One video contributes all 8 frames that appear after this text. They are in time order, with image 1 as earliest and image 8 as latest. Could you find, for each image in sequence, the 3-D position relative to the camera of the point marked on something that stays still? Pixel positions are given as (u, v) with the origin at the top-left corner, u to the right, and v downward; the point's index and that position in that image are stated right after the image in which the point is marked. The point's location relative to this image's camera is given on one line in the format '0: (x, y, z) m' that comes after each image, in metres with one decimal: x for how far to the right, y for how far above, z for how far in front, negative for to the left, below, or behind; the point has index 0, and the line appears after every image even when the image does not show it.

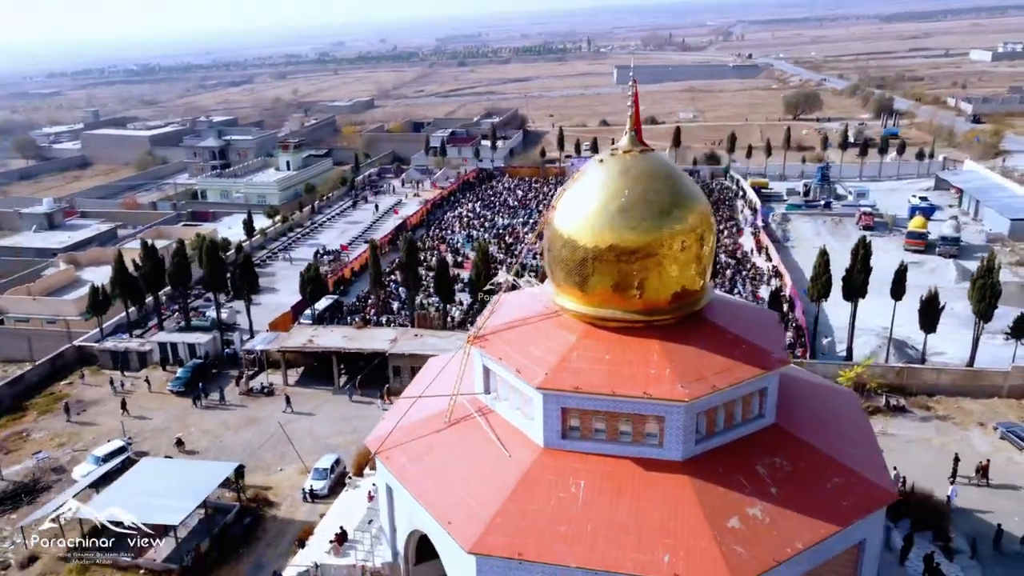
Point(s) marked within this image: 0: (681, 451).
0: (+2.9, -2.8, +13.8) m
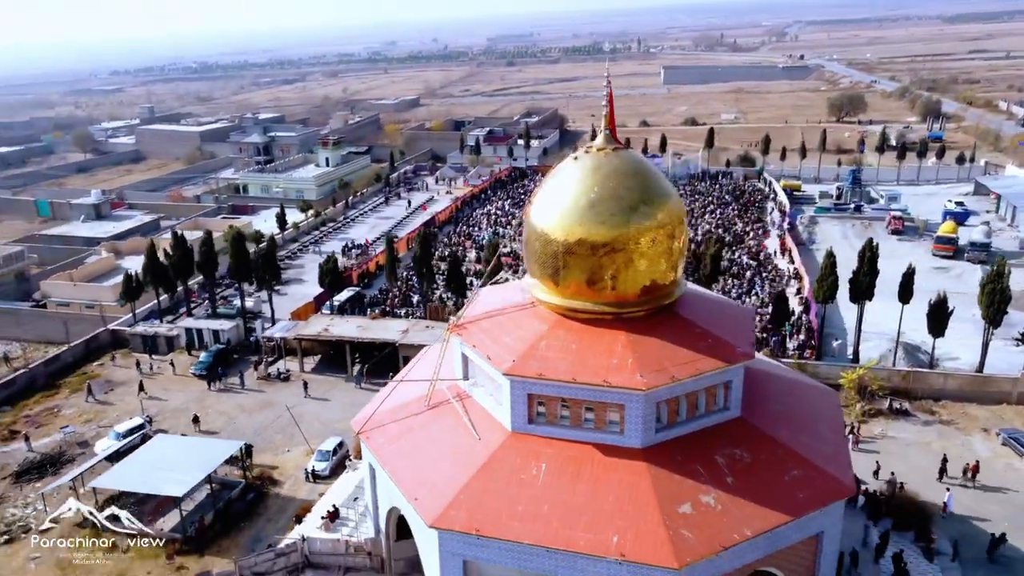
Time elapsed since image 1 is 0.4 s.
0: (+2.3, -2.7, +14.4) m
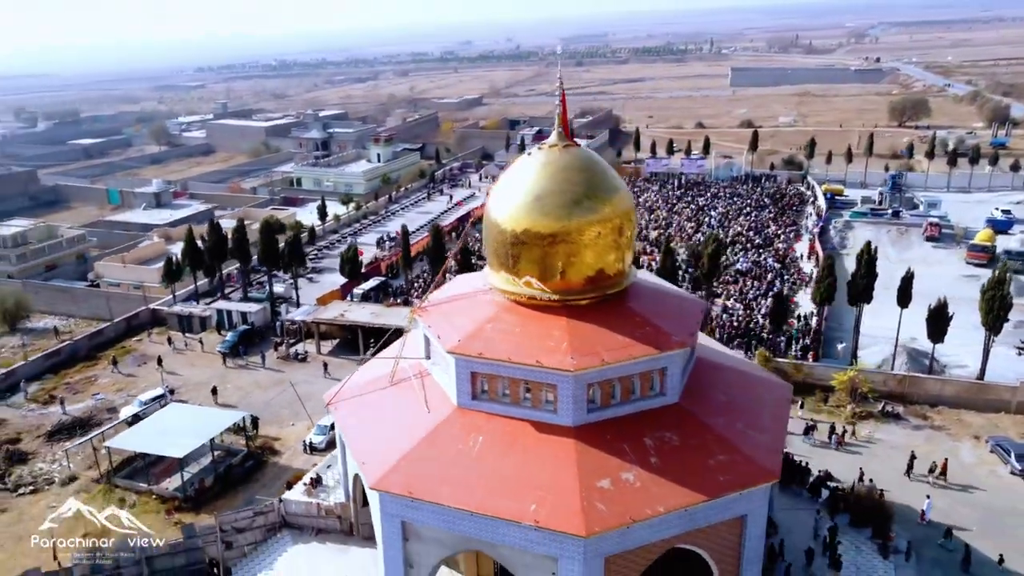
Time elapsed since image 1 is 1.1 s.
0: (+1.1, -2.4, +15.3) m
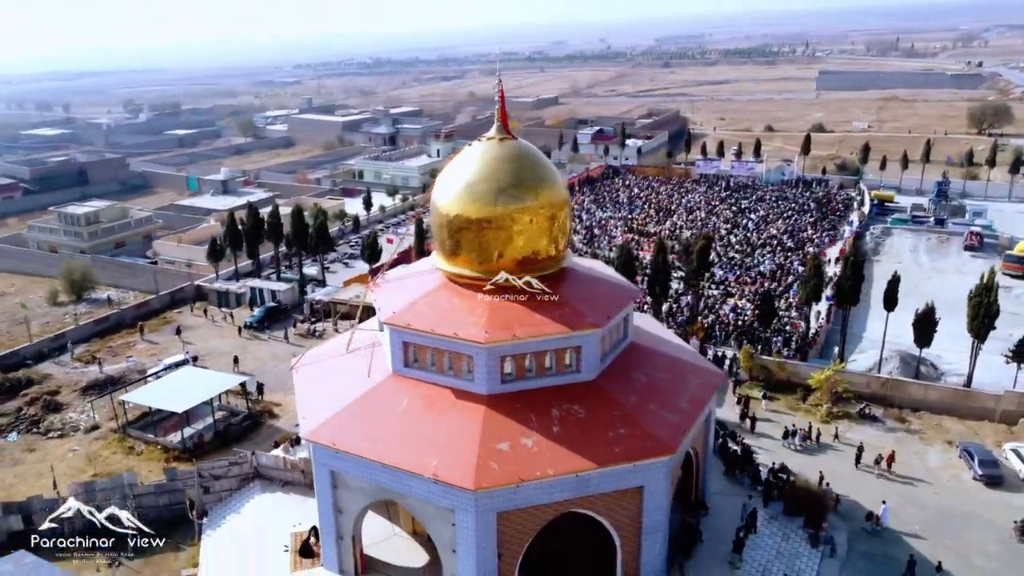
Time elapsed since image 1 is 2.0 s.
0: (-0.5, -2.0, +16.7) m
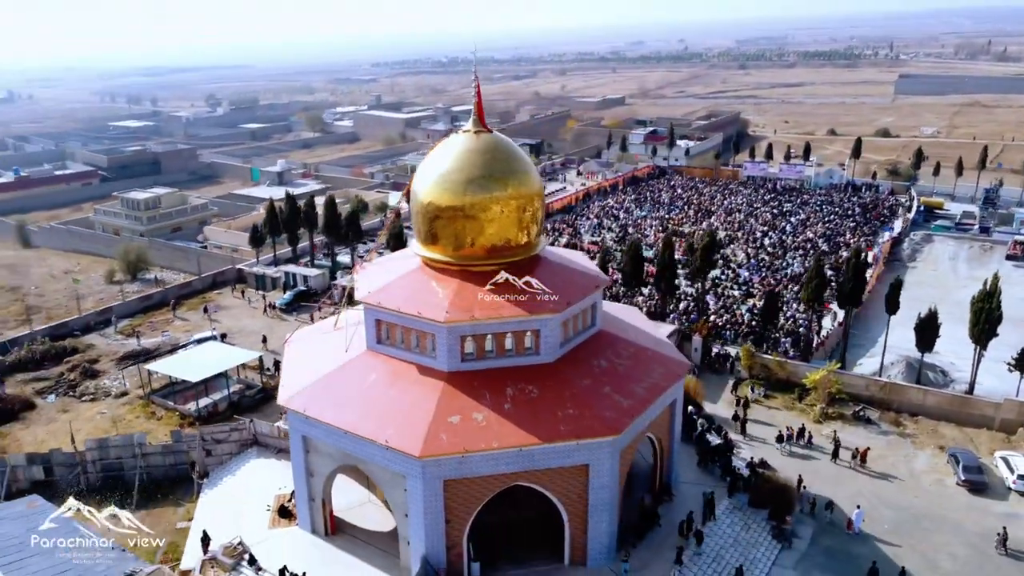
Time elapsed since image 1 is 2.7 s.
0: (-1.4, -1.7, +17.8) m
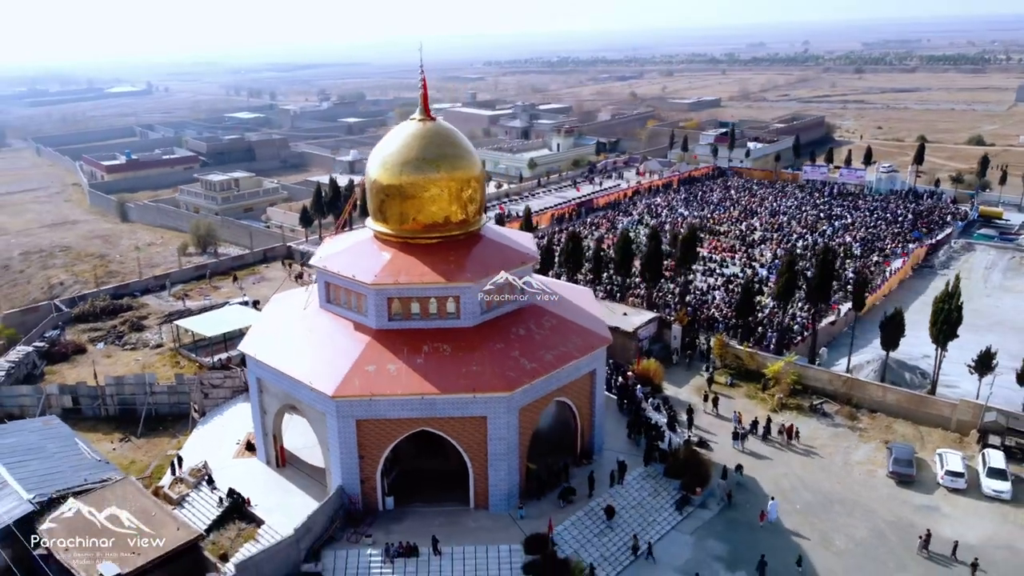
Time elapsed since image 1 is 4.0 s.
0: (-3.4, -0.9, +20.2) m
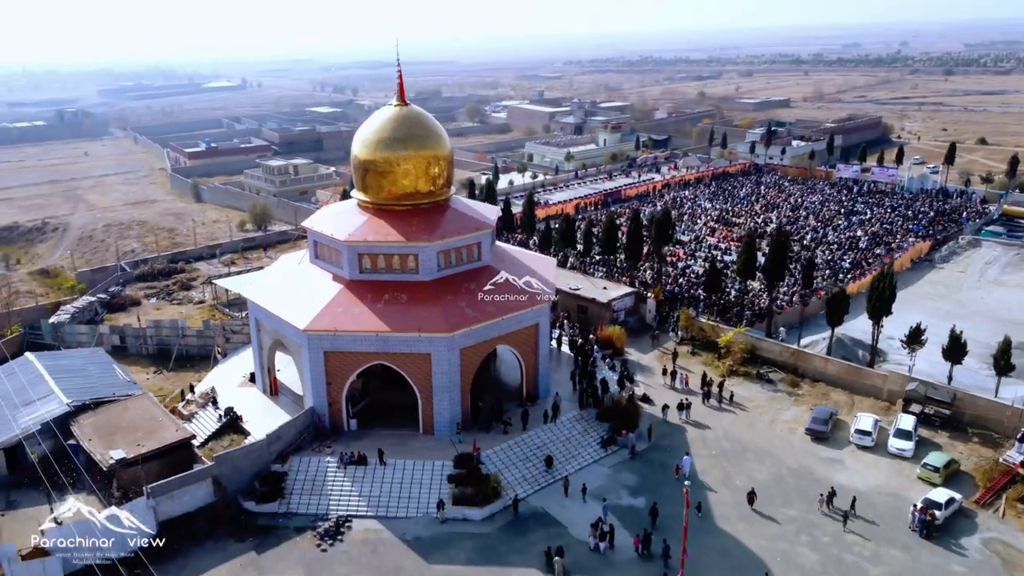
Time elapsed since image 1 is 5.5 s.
0: (-4.9, +0.4, +24.1) m
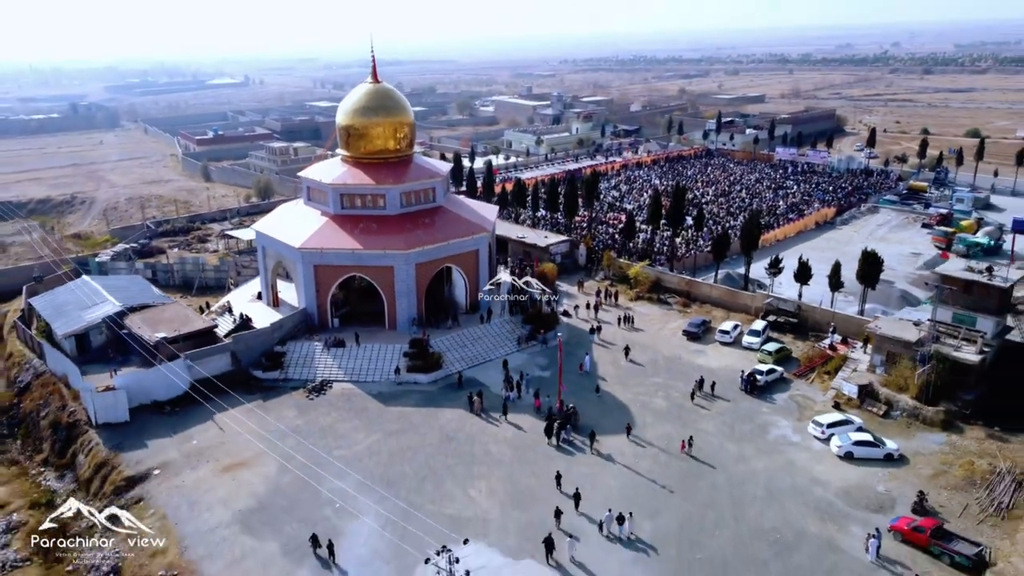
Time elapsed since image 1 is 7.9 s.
0: (-7.0, +3.1, +31.8) m
